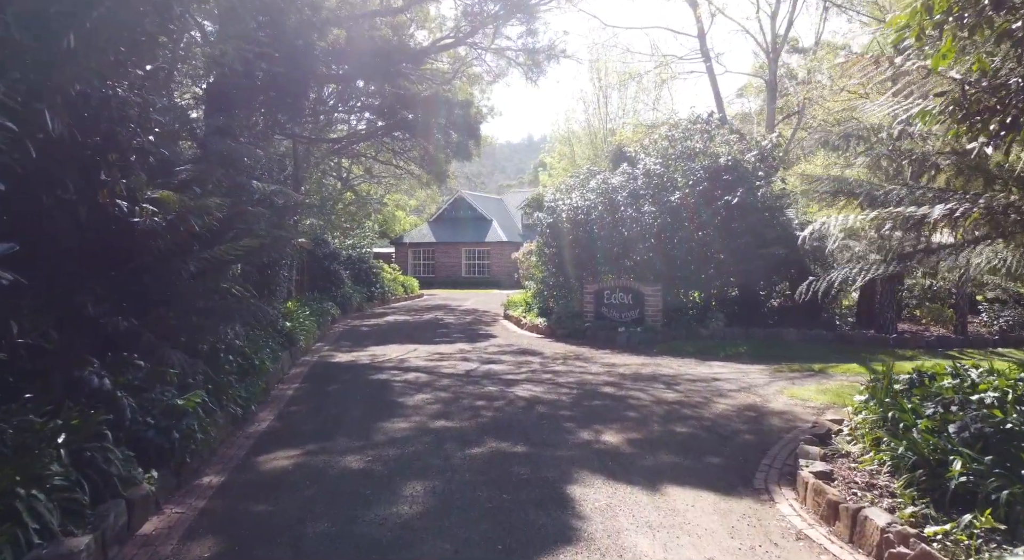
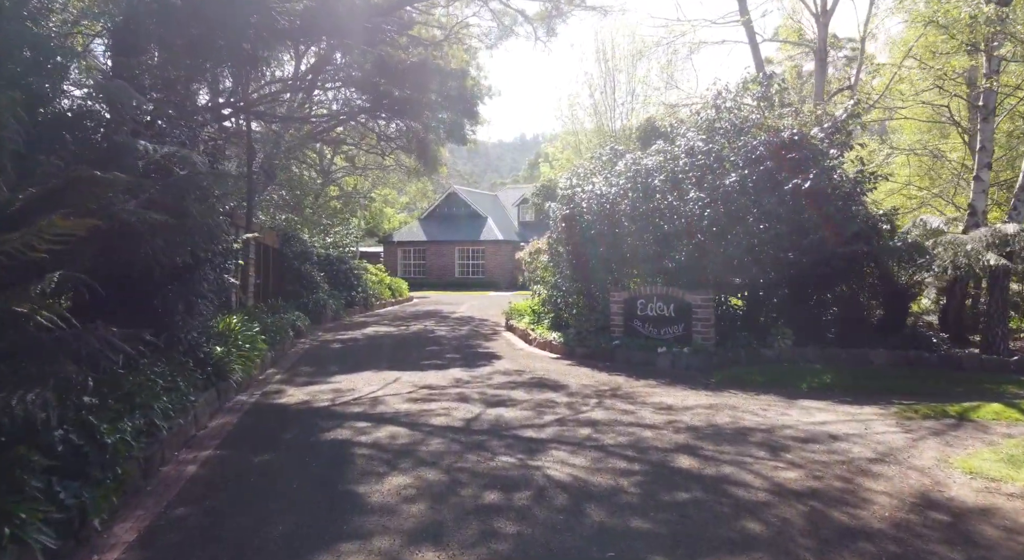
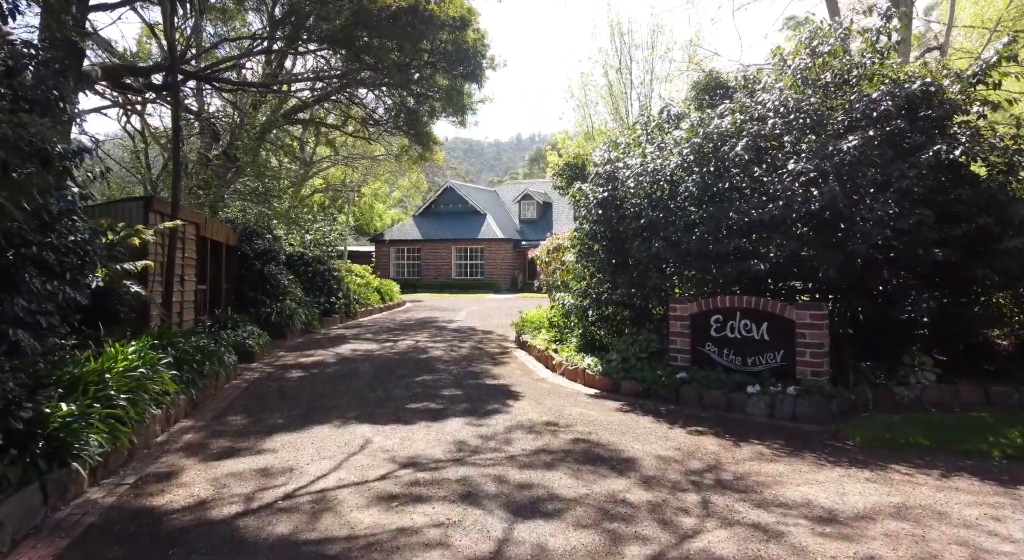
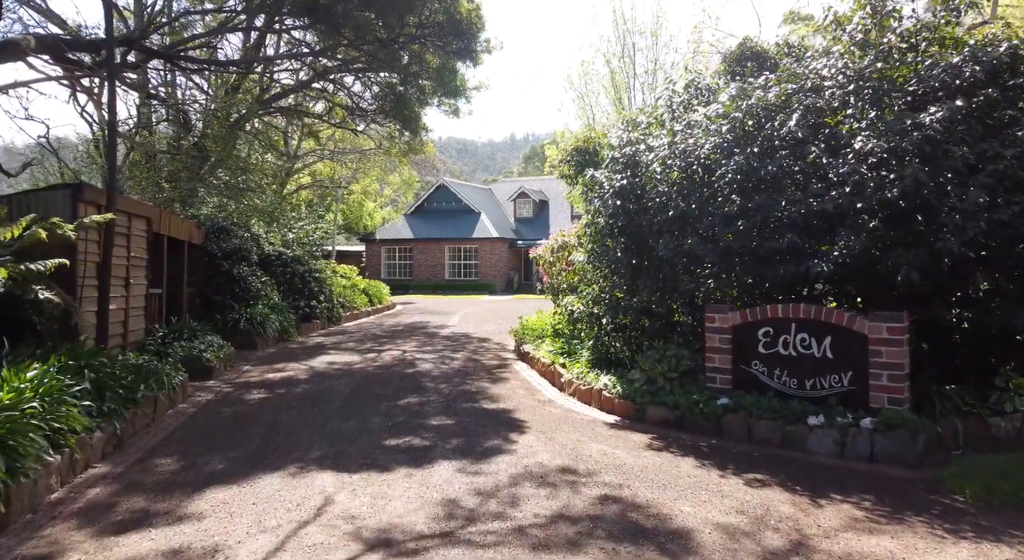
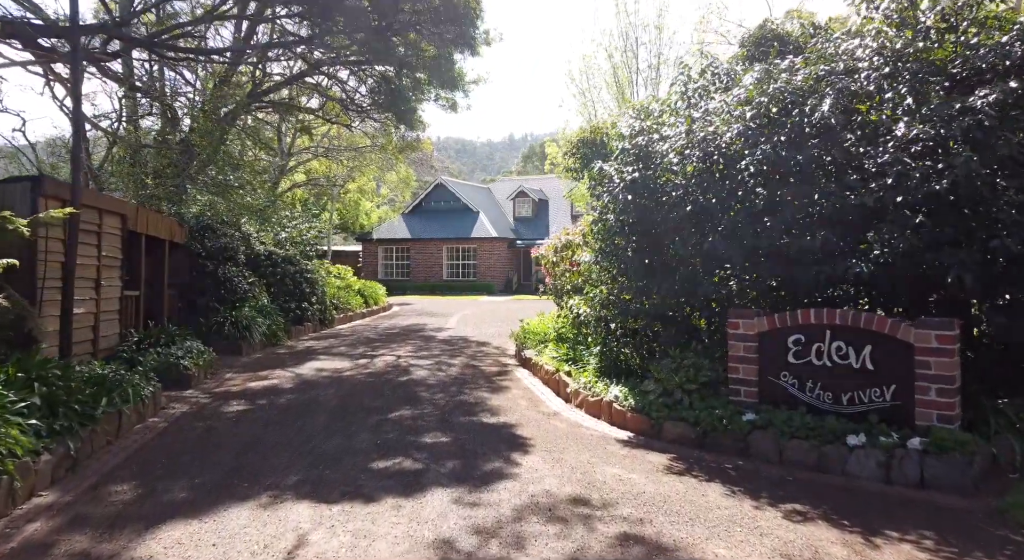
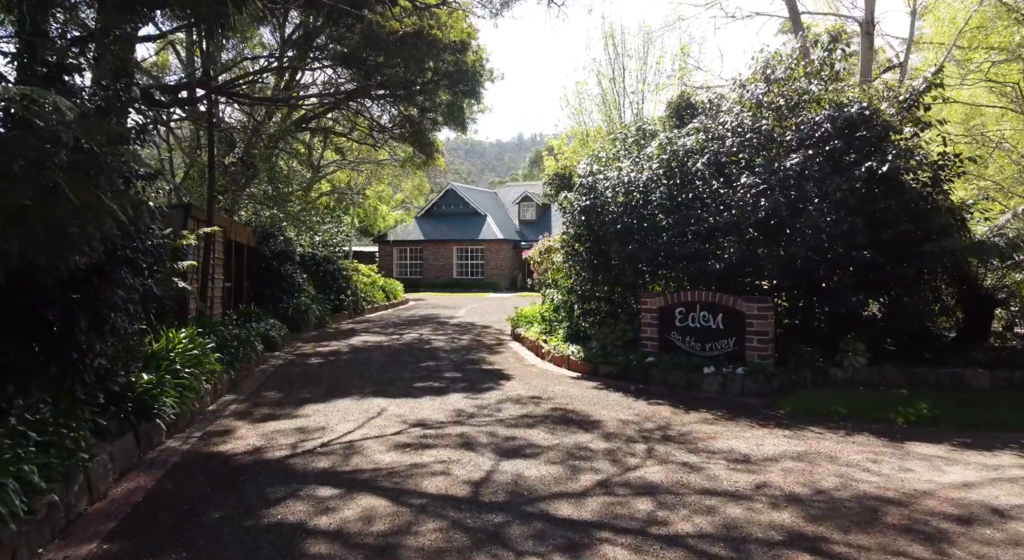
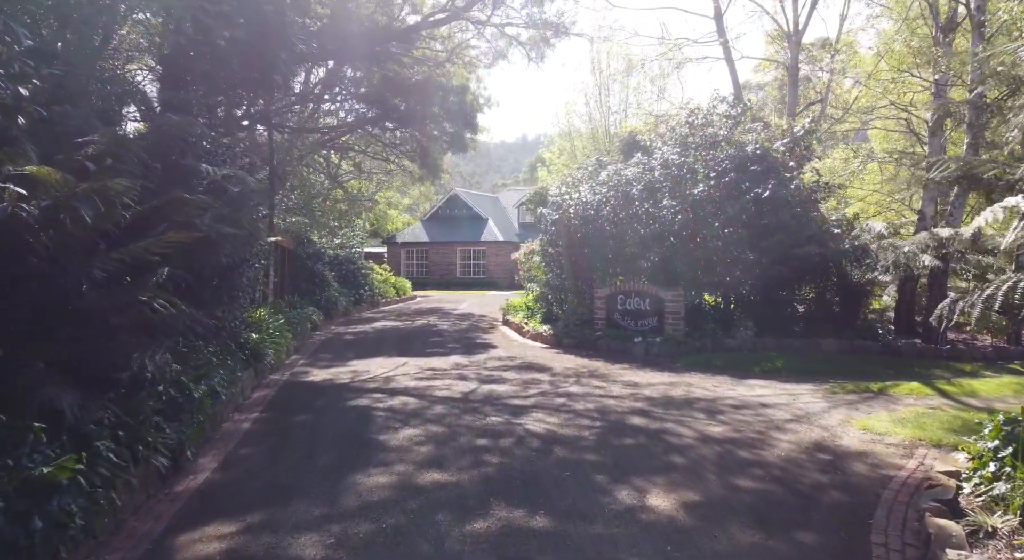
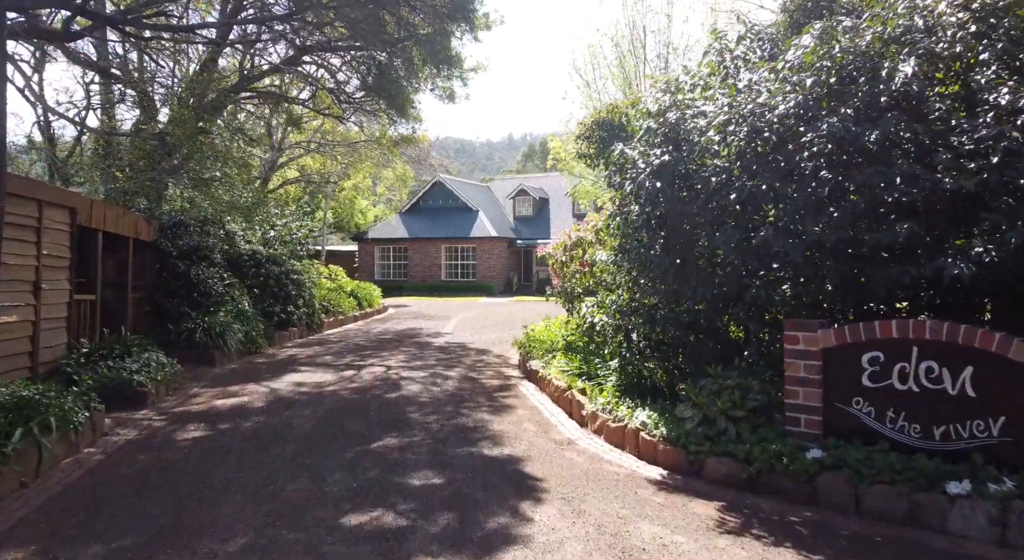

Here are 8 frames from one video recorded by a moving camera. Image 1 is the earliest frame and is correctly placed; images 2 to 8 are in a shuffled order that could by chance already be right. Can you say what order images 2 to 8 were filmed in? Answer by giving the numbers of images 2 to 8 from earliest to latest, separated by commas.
7, 2, 6, 3, 4, 5, 8
